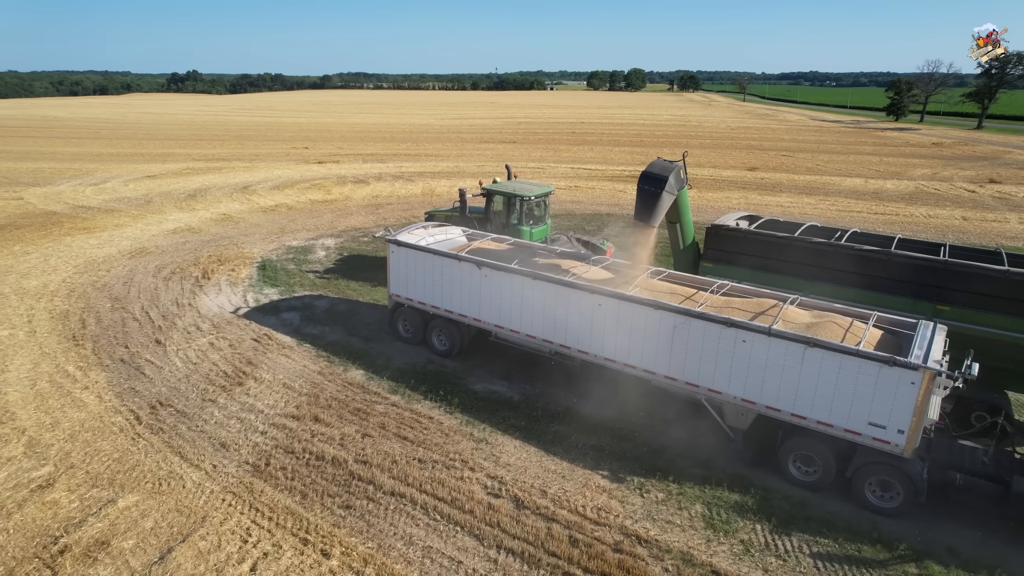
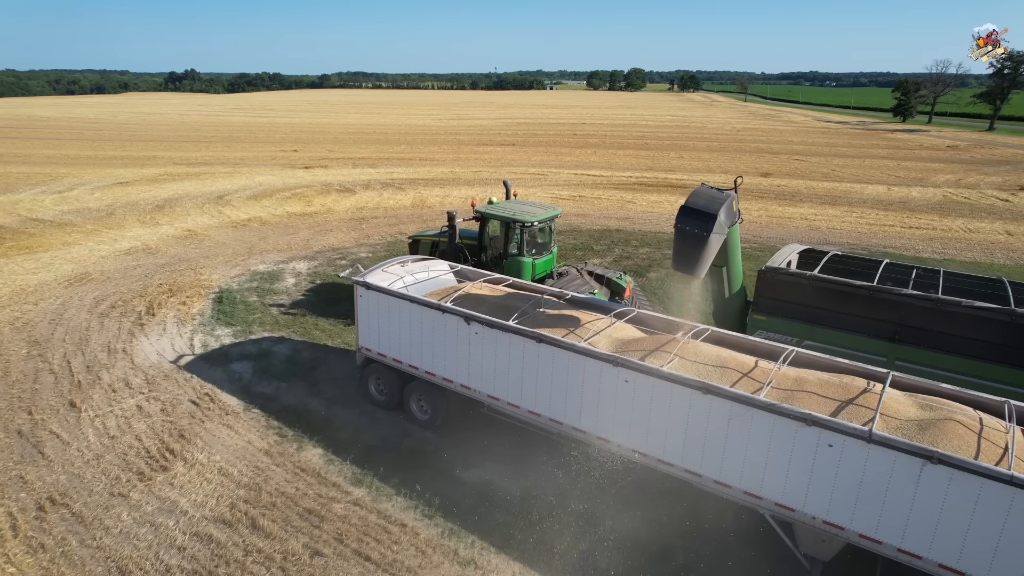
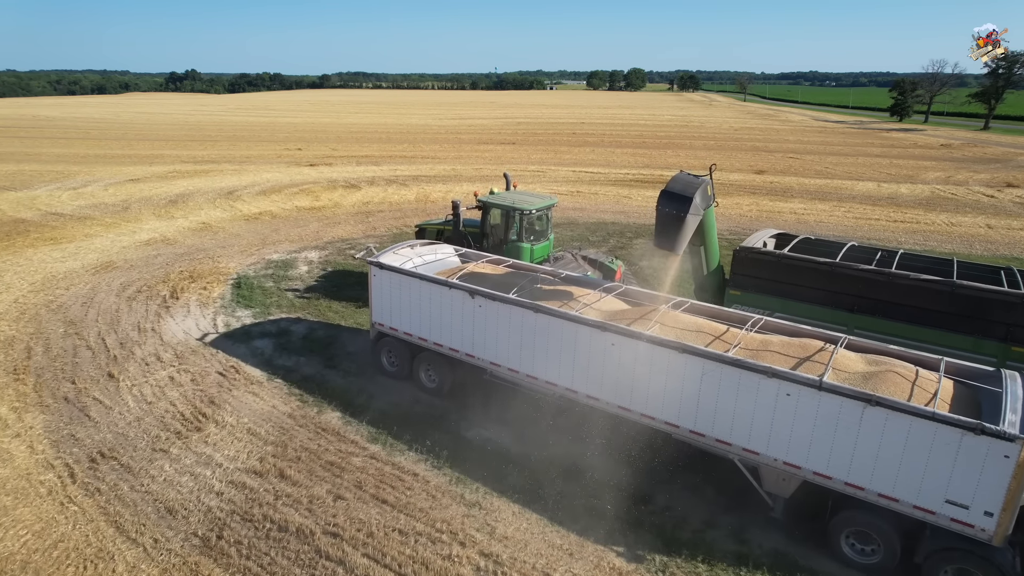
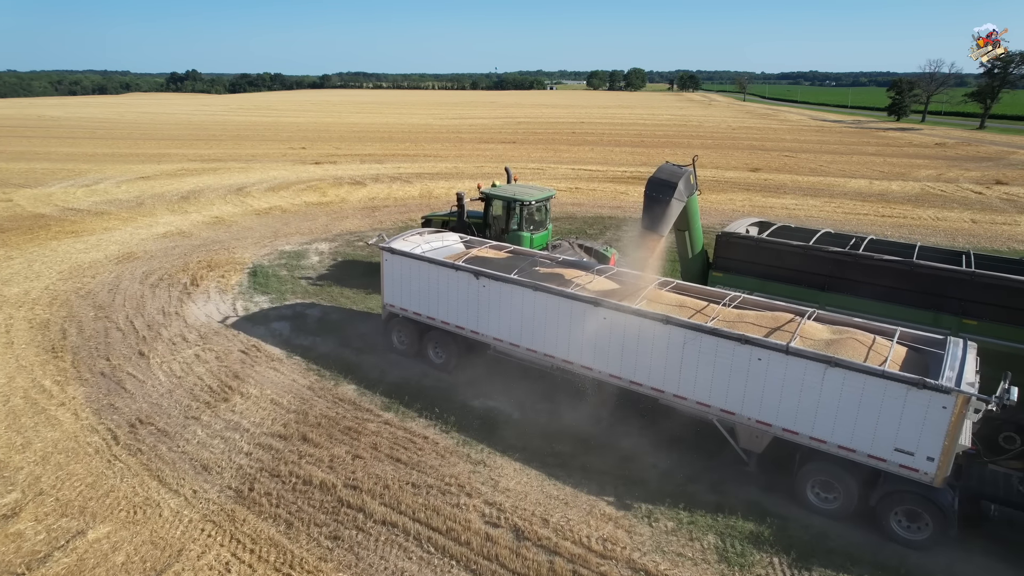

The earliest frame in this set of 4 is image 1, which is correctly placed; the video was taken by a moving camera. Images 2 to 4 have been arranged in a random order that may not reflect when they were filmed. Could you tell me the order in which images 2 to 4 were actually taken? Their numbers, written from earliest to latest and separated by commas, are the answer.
4, 3, 2
